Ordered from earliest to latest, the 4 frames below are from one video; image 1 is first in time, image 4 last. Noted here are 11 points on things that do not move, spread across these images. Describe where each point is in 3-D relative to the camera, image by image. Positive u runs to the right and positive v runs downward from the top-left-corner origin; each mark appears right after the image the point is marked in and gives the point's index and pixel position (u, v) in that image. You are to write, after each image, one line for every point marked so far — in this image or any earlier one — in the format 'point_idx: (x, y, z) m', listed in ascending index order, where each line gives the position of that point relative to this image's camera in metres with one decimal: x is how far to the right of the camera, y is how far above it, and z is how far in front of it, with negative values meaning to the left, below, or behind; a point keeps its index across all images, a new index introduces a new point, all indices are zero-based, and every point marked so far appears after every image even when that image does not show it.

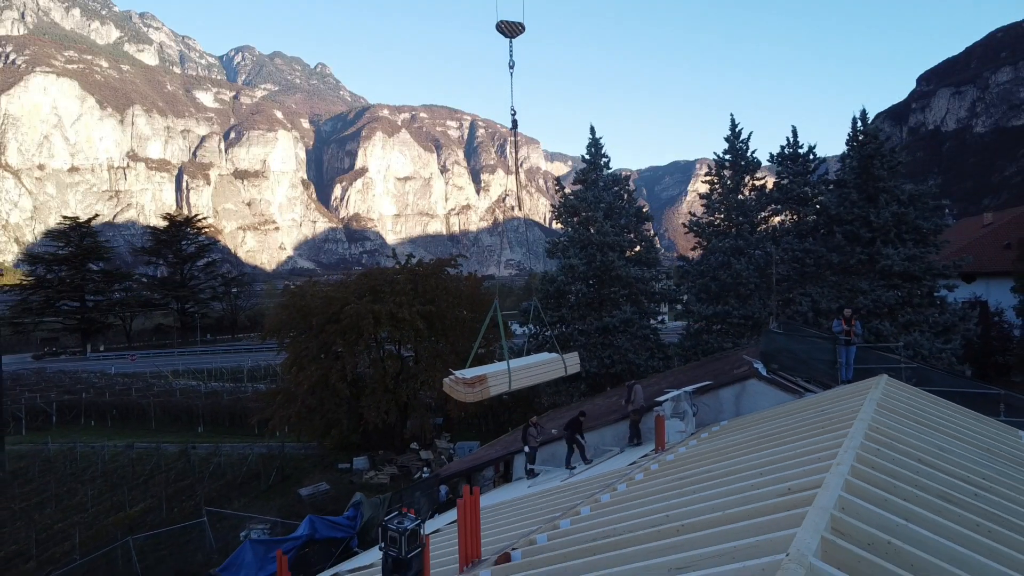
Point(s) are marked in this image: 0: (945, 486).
0: (+2.6, -1.2, +4.3) m
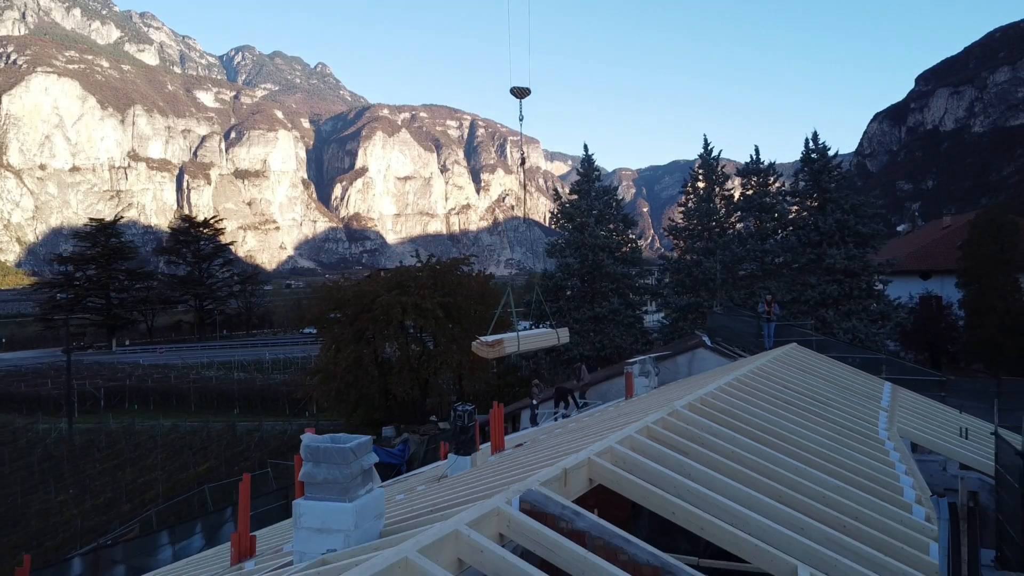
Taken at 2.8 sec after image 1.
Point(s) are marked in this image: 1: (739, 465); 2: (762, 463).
0: (+2.7, -1.1, +6.6) m
1: (+1.4, -1.1, +4.3) m
2: (+1.5, -1.1, +4.3) m
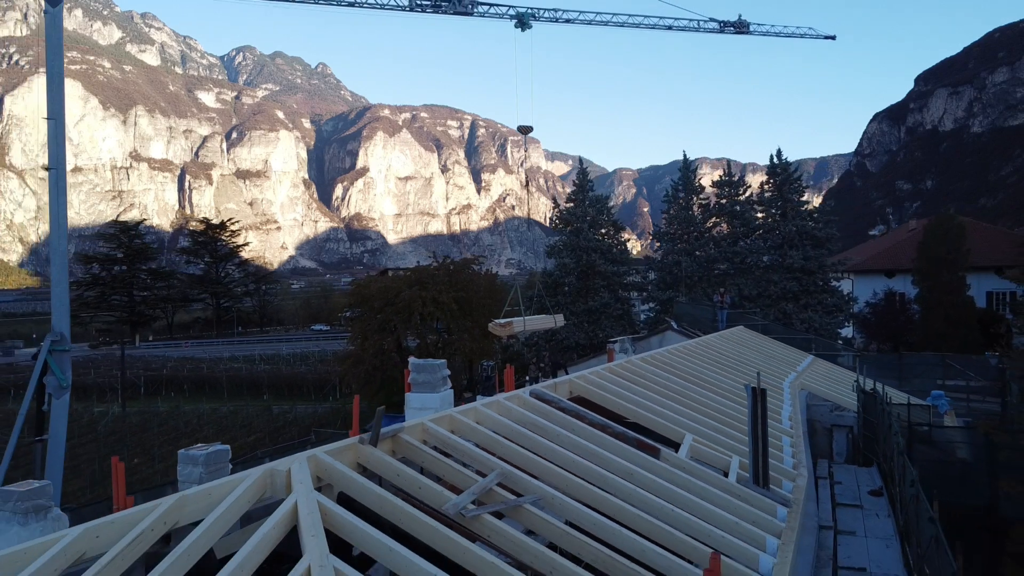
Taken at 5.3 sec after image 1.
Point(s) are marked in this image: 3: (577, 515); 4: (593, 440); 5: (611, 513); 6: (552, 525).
0: (+2.8, -1.0, +8.9) m
1: (+1.5, -1.0, +6.6) m
2: (+1.6, -1.0, +6.6) m
3: (+0.4, -1.3, +4.1) m
4: (+0.6, -1.1, +5.2) m
5: (+0.6, -1.4, +4.3) m
6: (+0.2, -1.3, +4.0) m
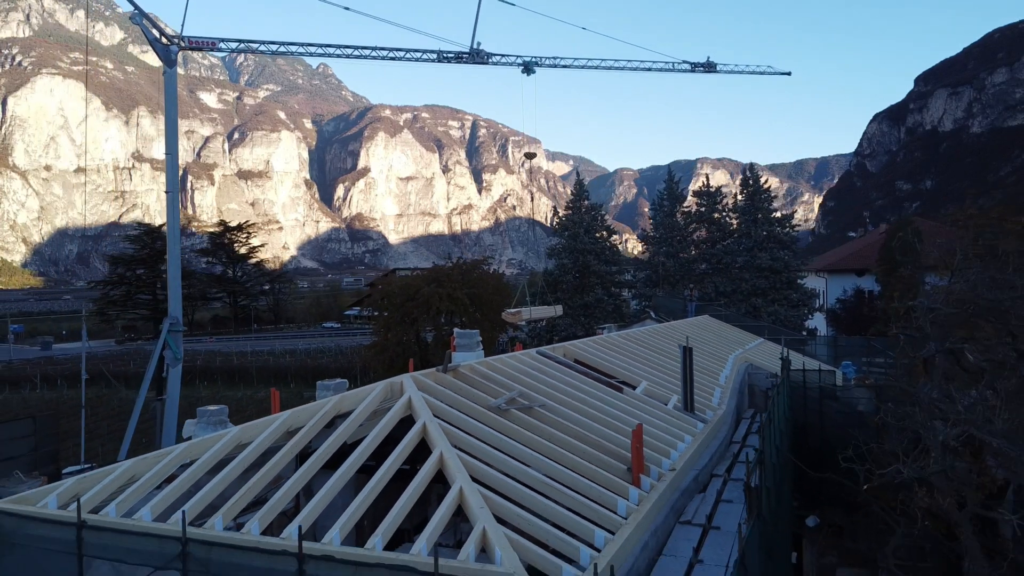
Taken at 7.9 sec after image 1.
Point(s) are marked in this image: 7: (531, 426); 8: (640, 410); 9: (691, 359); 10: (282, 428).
0: (+3.0, -0.9, +11.3) m
1: (+1.6, -1.0, +9.1) m
2: (+1.8, -1.0, +9.1) m
3: (+0.5, -1.3, +6.6) m
4: (+0.8, -1.1, +7.7) m
5: (+0.7, -1.3, +6.7) m
6: (+0.4, -1.2, +6.4) m
7: (+0.1, -1.3, +6.2) m
8: (+1.3, -1.3, +7.2) m
9: (+1.9, -0.8, +7.4) m
10: (-1.9, -1.2, +5.7) m
